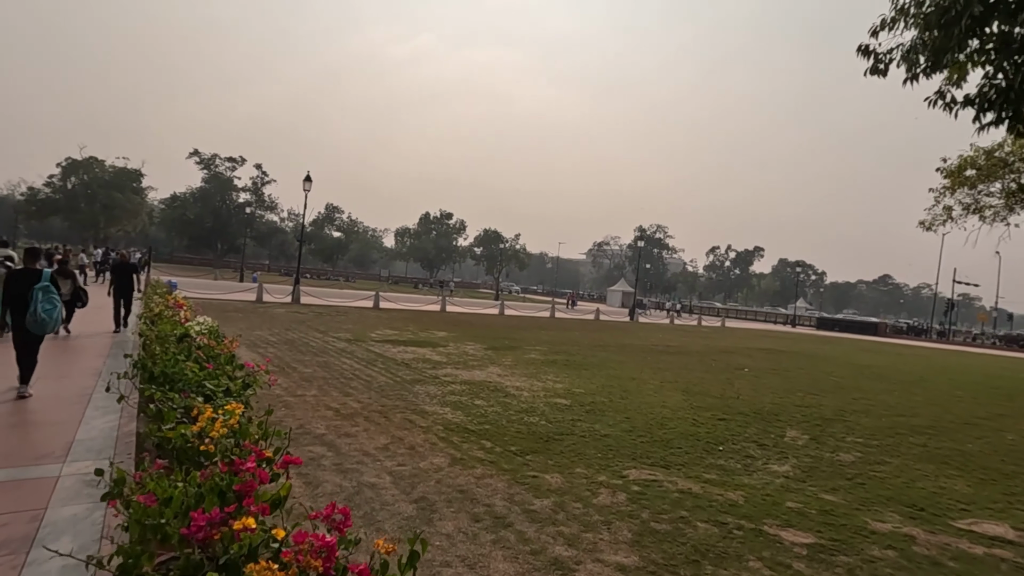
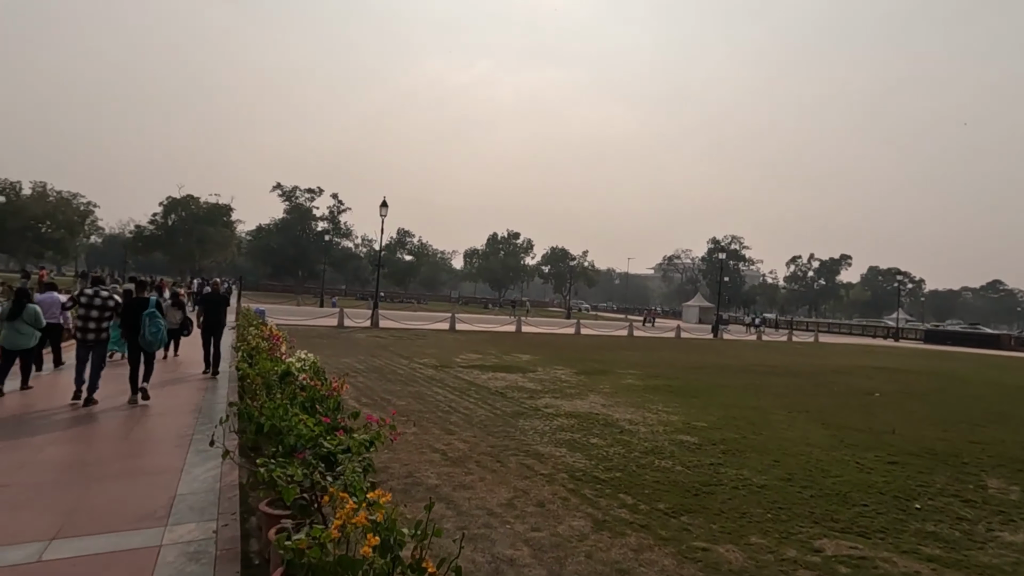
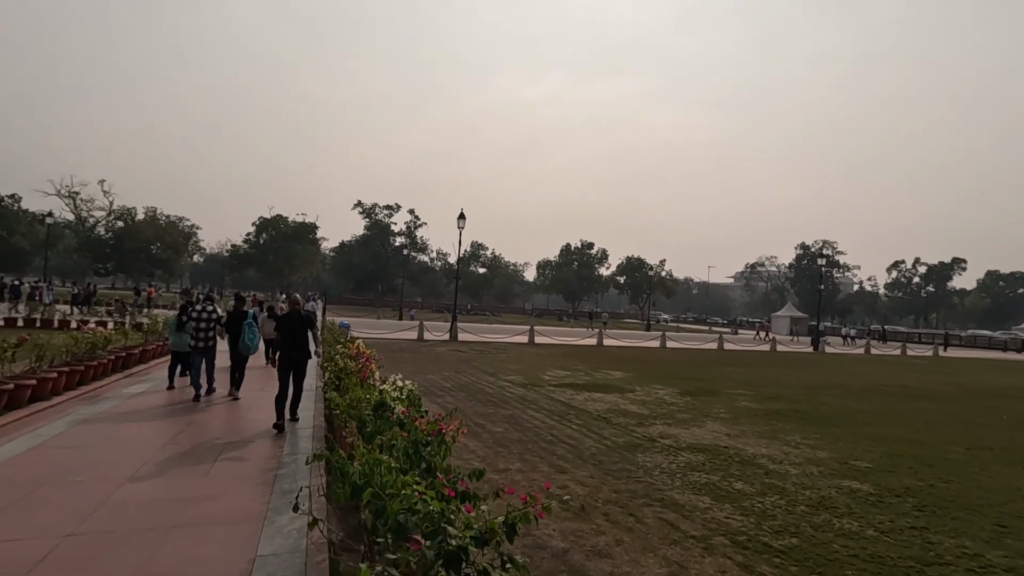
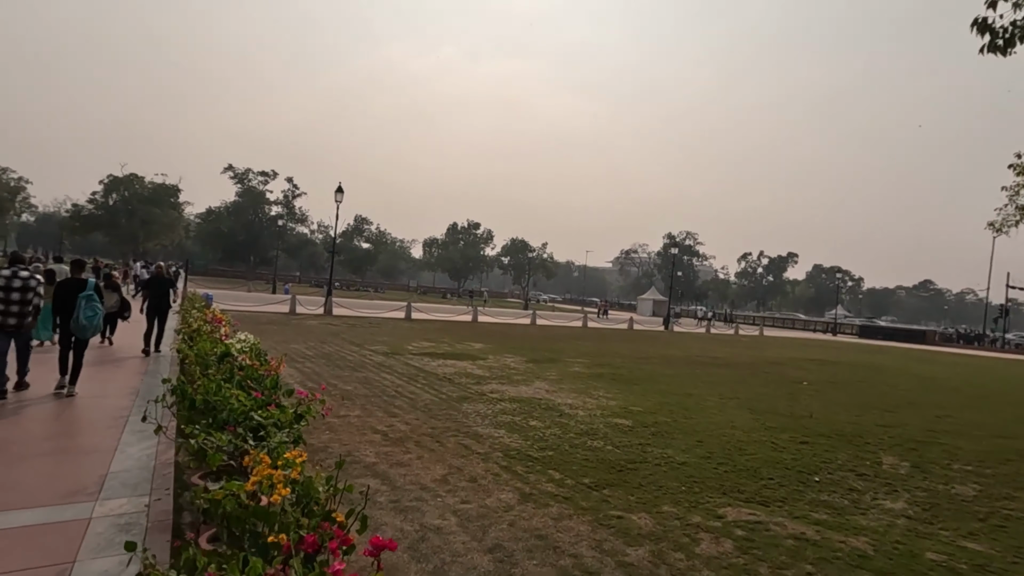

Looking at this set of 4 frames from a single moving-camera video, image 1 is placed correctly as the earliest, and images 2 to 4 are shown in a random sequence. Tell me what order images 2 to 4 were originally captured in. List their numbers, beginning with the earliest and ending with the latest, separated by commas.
4, 2, 3
